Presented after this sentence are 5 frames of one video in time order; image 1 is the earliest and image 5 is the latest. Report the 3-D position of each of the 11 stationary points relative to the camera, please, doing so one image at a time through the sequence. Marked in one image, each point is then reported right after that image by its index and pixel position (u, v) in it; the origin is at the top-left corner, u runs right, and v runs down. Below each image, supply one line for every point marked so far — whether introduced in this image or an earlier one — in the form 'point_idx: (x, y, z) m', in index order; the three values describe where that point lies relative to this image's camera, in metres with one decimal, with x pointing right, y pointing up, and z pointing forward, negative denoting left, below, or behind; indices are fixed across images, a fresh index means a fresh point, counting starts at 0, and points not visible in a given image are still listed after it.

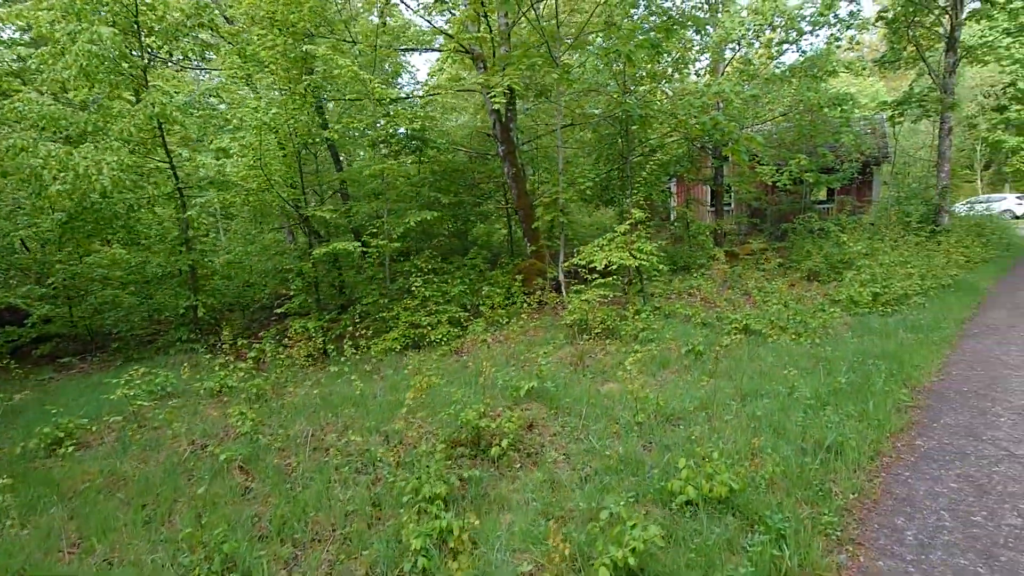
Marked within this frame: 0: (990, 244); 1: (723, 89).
0: (+13.8, +1.3, +15.9) m
1: (+5.7, +5.4, +14.9) m
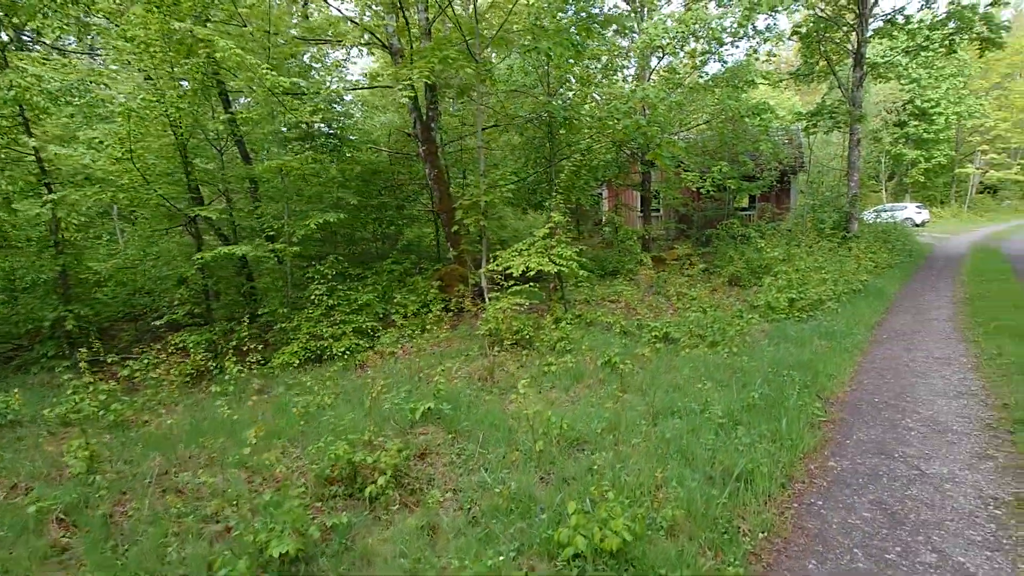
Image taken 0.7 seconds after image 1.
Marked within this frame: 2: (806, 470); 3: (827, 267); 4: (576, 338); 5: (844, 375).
0: (+11.6, +1.2, +16.8) m
1: (+3.7, +5.2, +14.9) m
2: (+1.9, -1.2, +3.5) m
3: (+6.6, +0.4, +11.6) m
4: (+0.8, -0.7, +7.2) m
5: (+3.3, -0.9, +5.5) m
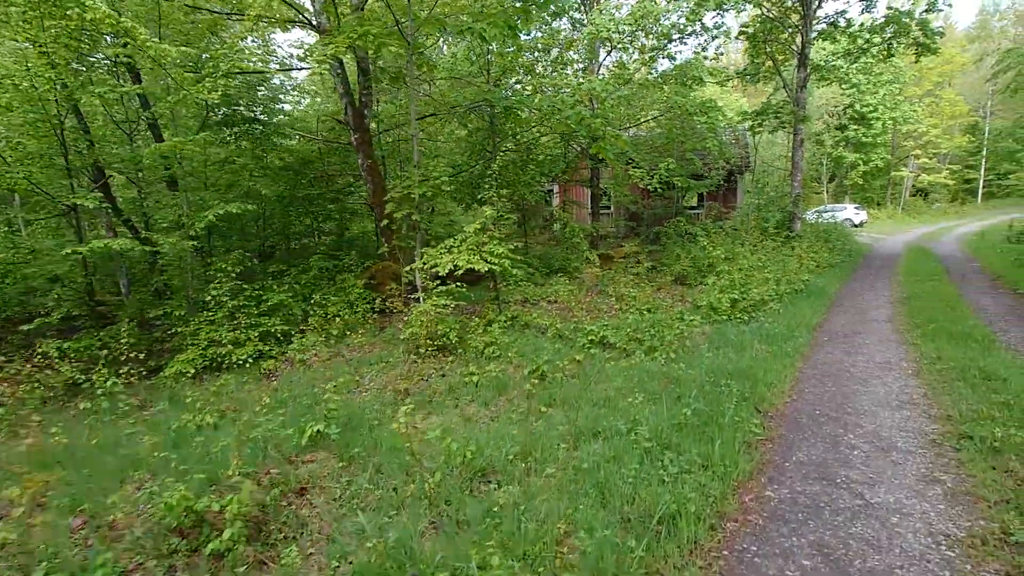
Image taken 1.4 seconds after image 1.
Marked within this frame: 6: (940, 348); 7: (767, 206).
0: (+10.0, +1.2, +17.0) m
1: (+2.2, +5.3, +14.5) m
2: (+1.2, -1.2, +3.0) m
3: (+5.4, +0.5, +11.5) m
4: (-0.1, -0.7, +6.6) m
5: (+2.5, -0.9, +5.2) m
6: (+4.9, -0.7, +6.3) m
7: (+8.8, +2.8, +19.1) m
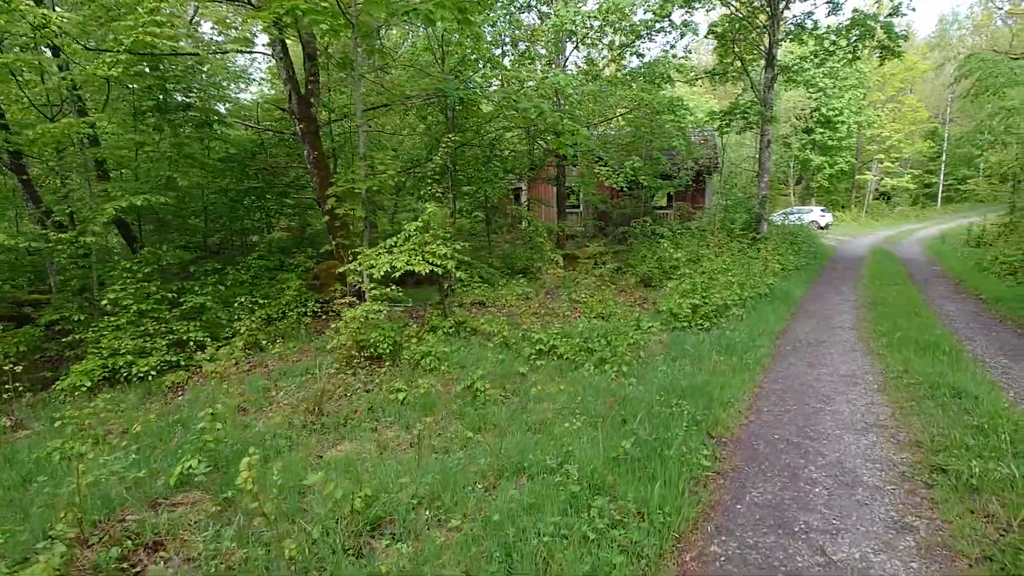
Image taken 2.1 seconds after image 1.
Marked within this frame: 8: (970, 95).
0: (+8.8, +1.1, +16.9) m
1: (+1.2, +5.2, +14.0) m
2: (+0.8, -1.3, +2.5) m
3: (+4.5, +0.4, +11.1) m
4: (-0.7, -0.7, +6.0) m
5: (+2.0, -1.0, +4.7) m
6: (+4.2, -0.8, +5.9) m
7: (+7.6, +2.8, +18.9) m
8: (+13.5, +5.7, +16.4) m
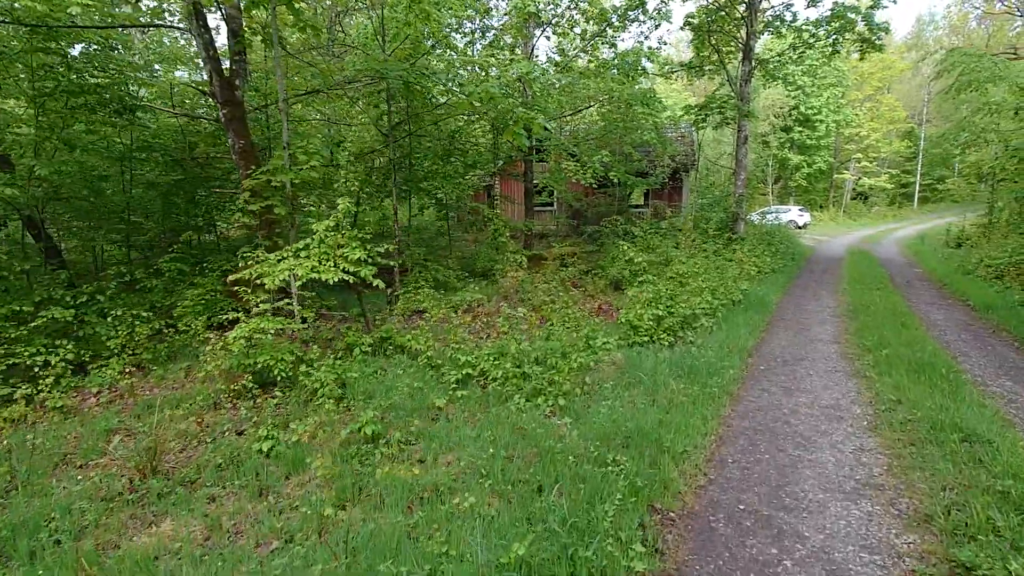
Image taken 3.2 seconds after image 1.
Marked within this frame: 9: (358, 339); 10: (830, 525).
0: (+7.8, +1.0, +16.1) m
1: (+0.2, +5.1, +12.9) m
2: (+0.1, -1.4, +1.5) m
3: (+3.6, +0.3, +10.2) m
4: (-1.4, -0.8, +5.0) m
5: (+1.3, -1.1, +3.7) m
6: (+3.5, -0.9, +5.0) m
7: (+6.5, +2.7, +18.1) m
8: (+12.5, +5.6, +15.8) m
9: (-1.6, -0.5, +6.0) m
10: (+1.7, -1.2, +2.9) m
